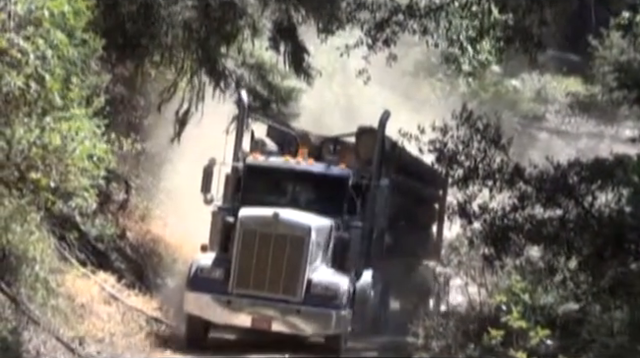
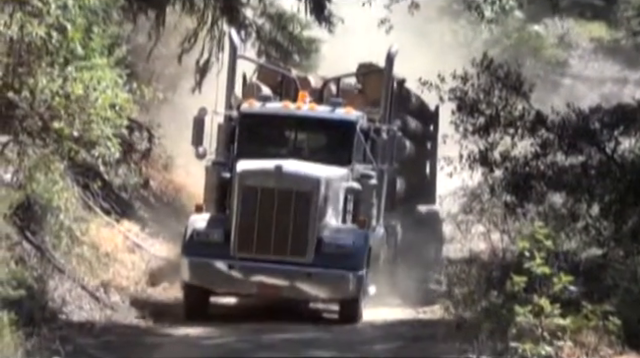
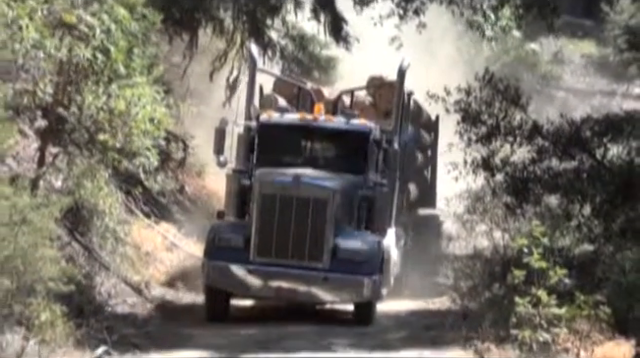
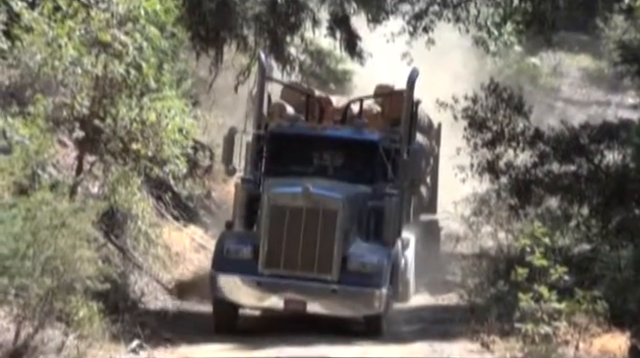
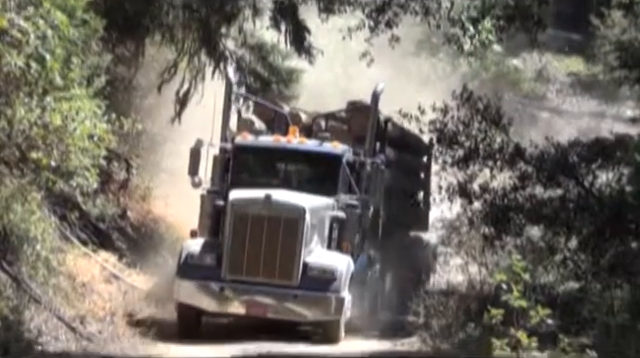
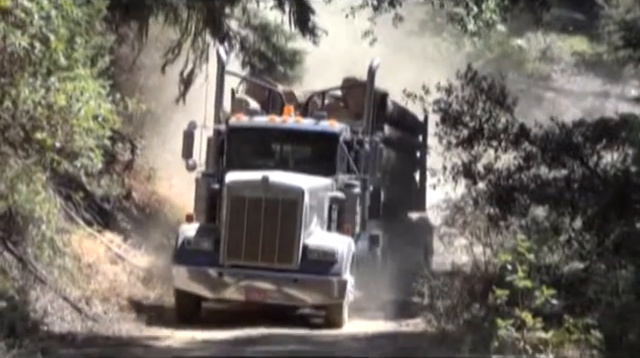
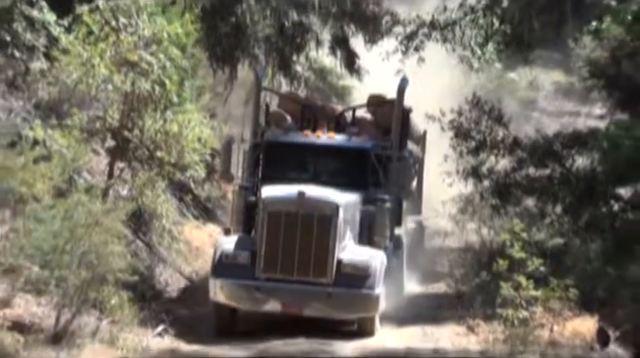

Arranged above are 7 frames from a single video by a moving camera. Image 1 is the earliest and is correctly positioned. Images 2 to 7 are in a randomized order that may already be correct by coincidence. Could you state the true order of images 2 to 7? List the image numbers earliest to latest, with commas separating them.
5, 6, 2, 3, 4, 7
